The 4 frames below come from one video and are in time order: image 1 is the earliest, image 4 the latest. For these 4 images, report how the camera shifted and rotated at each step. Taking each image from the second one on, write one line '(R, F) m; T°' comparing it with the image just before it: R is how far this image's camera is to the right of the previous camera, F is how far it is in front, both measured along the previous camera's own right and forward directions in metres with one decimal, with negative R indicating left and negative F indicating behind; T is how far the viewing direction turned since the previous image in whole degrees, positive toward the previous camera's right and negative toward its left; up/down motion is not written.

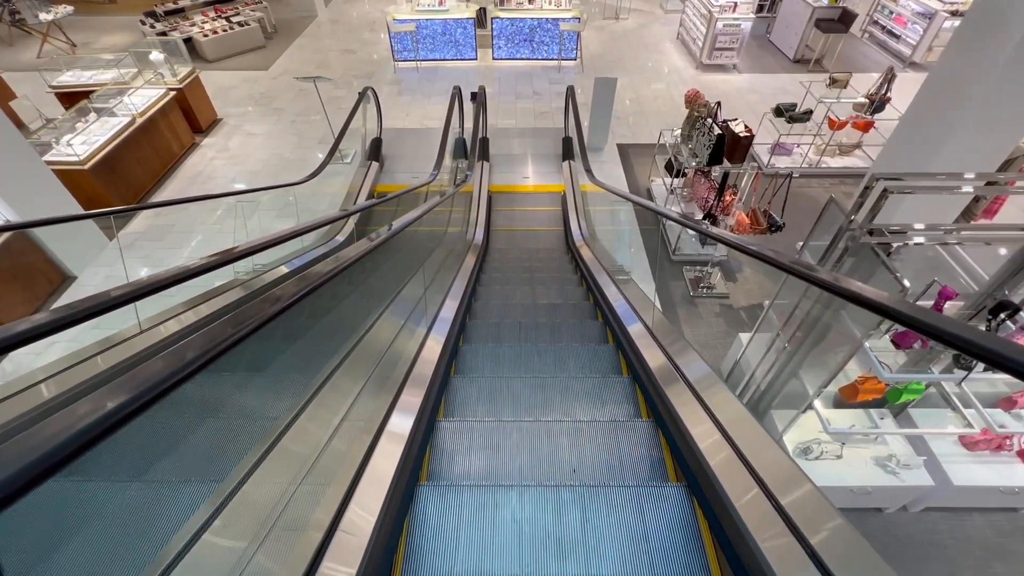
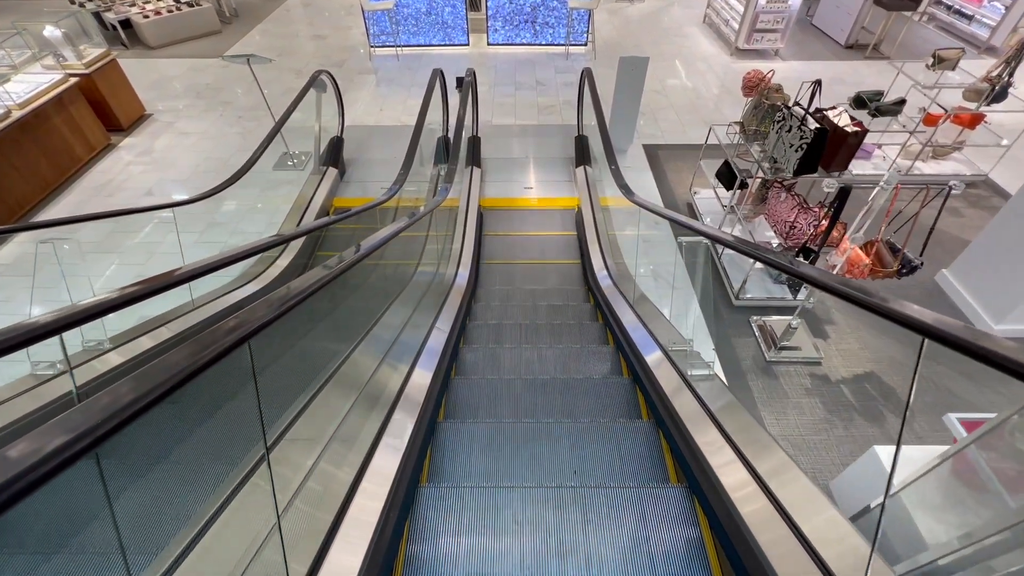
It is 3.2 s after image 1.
(0.0, +1.4) m; 0°
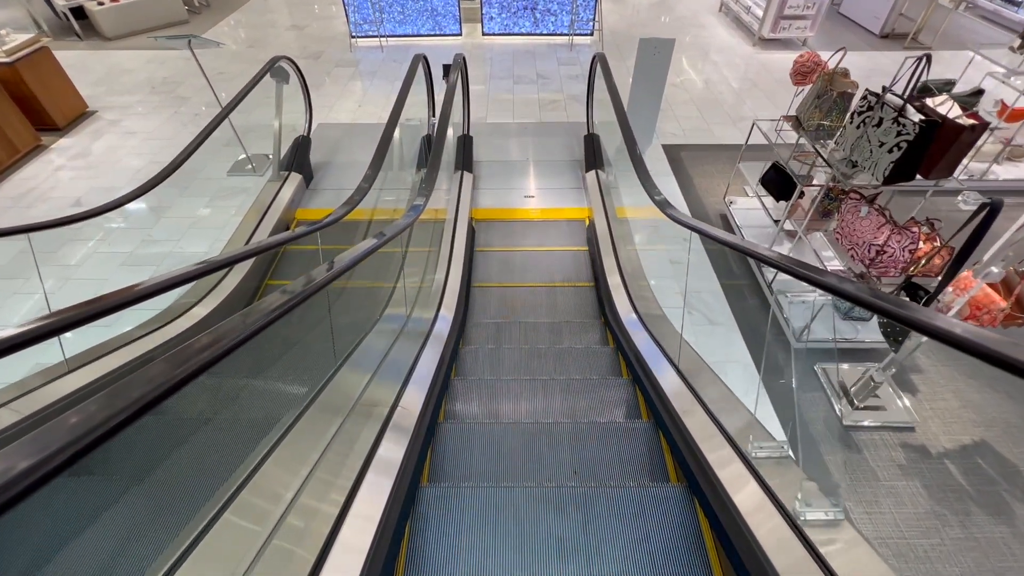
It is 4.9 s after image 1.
(0.0, +0.8) m; 0°
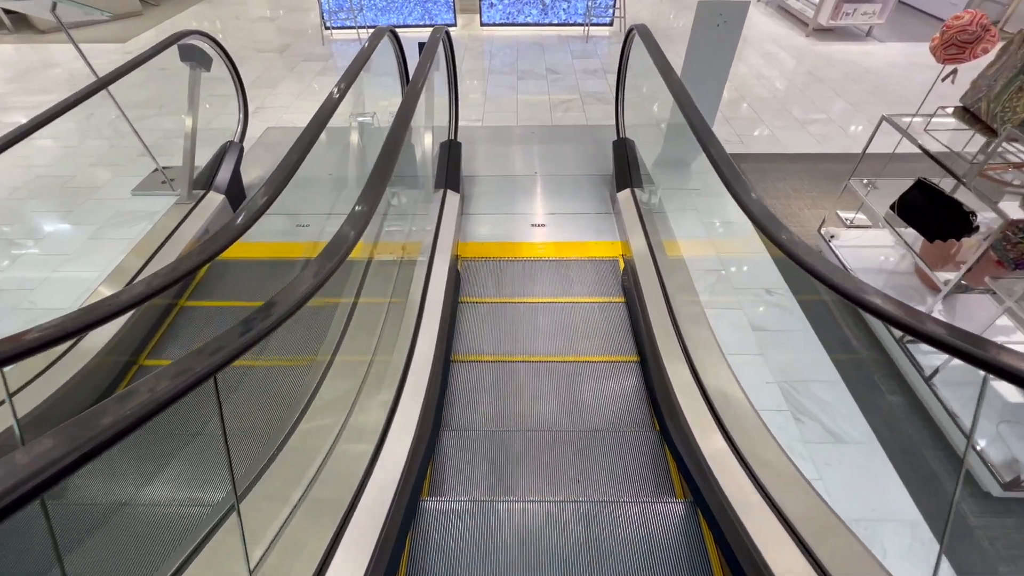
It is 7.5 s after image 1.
(0.0, +1.1) m; -1°
